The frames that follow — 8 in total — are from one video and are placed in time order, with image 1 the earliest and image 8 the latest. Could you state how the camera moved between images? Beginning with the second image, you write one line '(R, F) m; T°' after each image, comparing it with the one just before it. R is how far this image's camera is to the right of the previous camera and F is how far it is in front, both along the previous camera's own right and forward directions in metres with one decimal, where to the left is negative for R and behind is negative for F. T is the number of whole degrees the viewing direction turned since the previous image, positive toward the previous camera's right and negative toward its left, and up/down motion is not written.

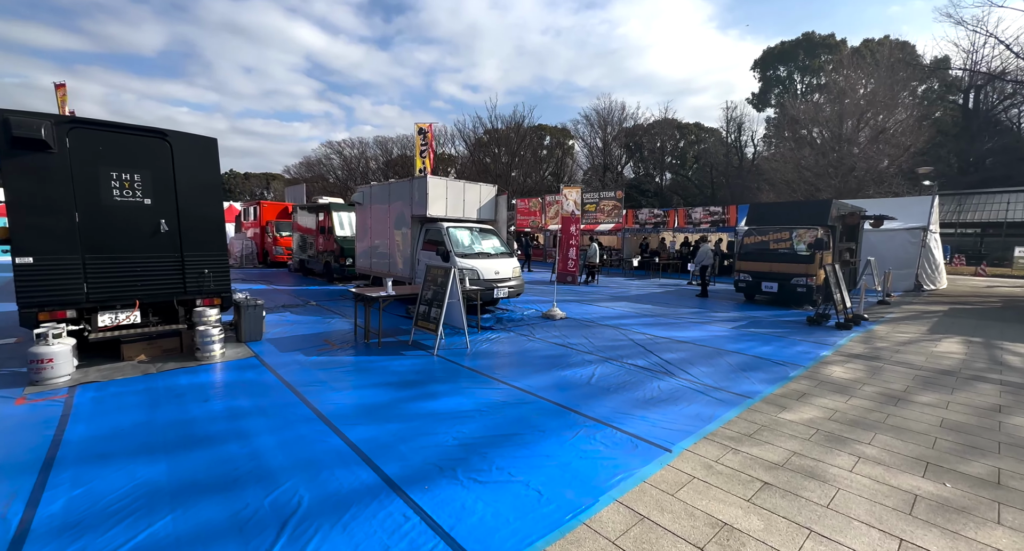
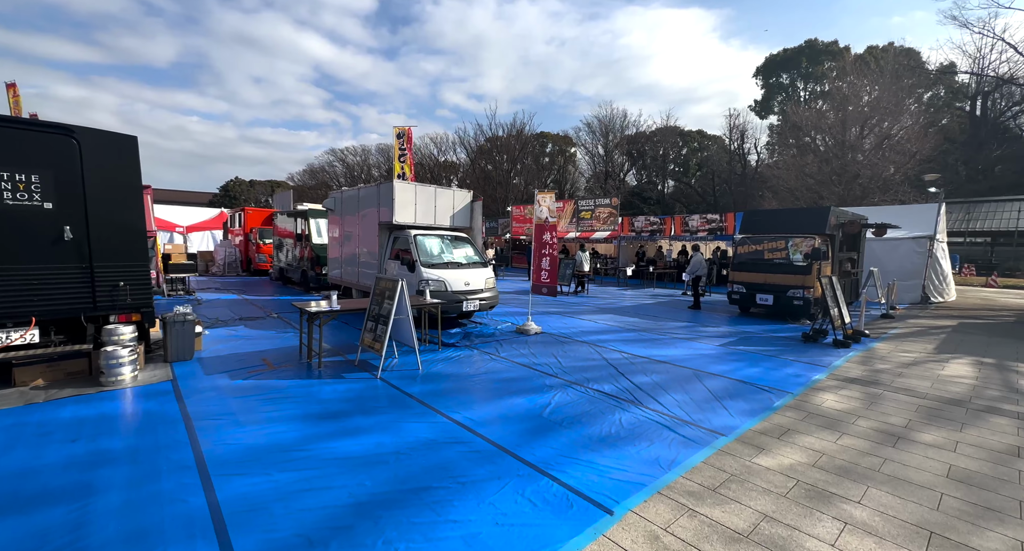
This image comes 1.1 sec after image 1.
(+0.6, +0.6) m; -1°
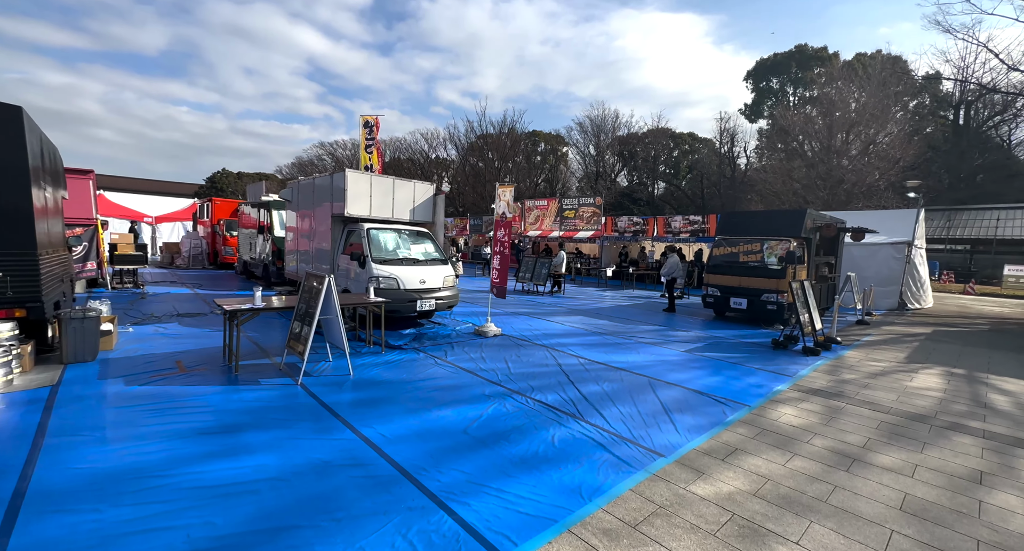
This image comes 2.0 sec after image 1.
(+0.6, +0.4) m; +1°
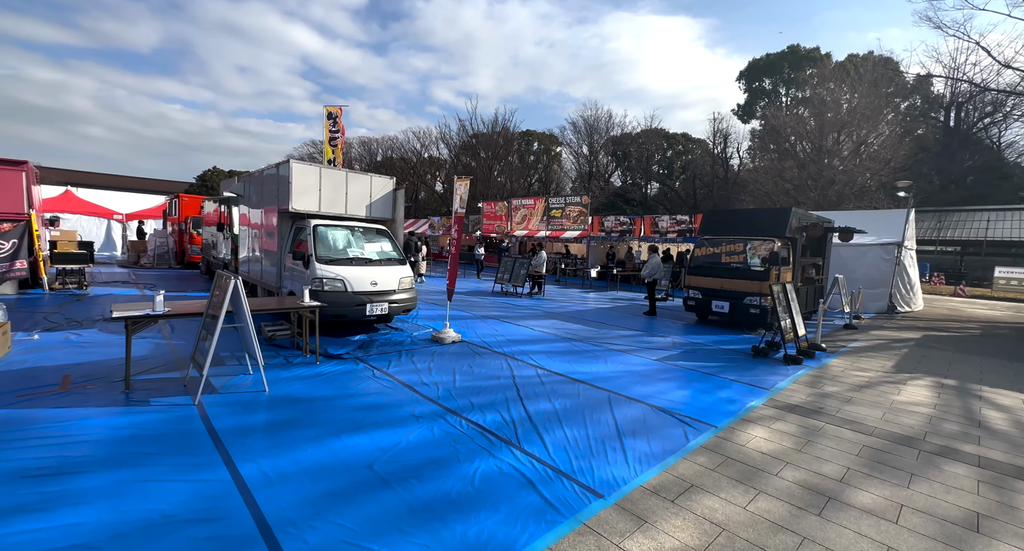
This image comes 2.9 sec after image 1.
(+0.6, +0.6) m; +1°
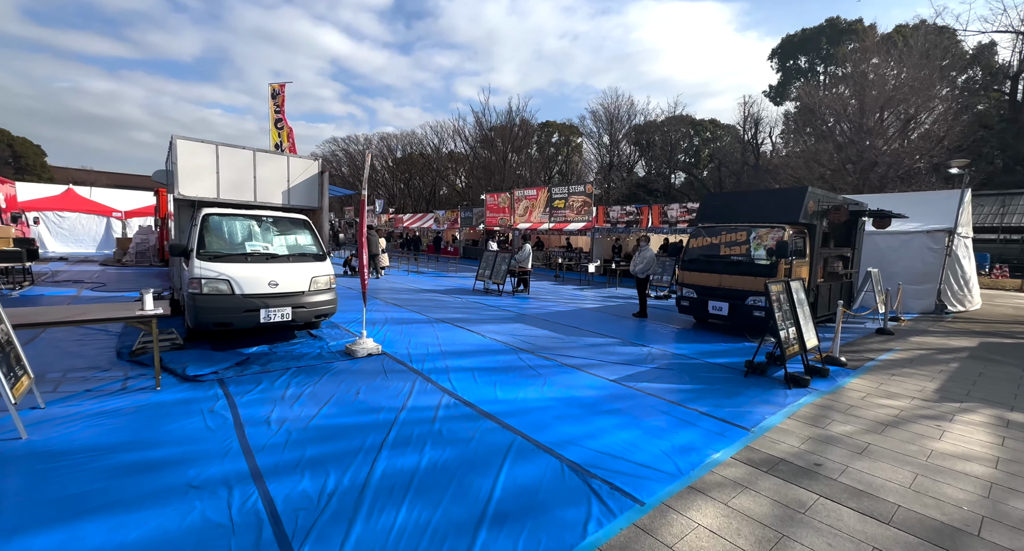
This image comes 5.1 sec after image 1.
(+1.4, +1.5) m; -4°
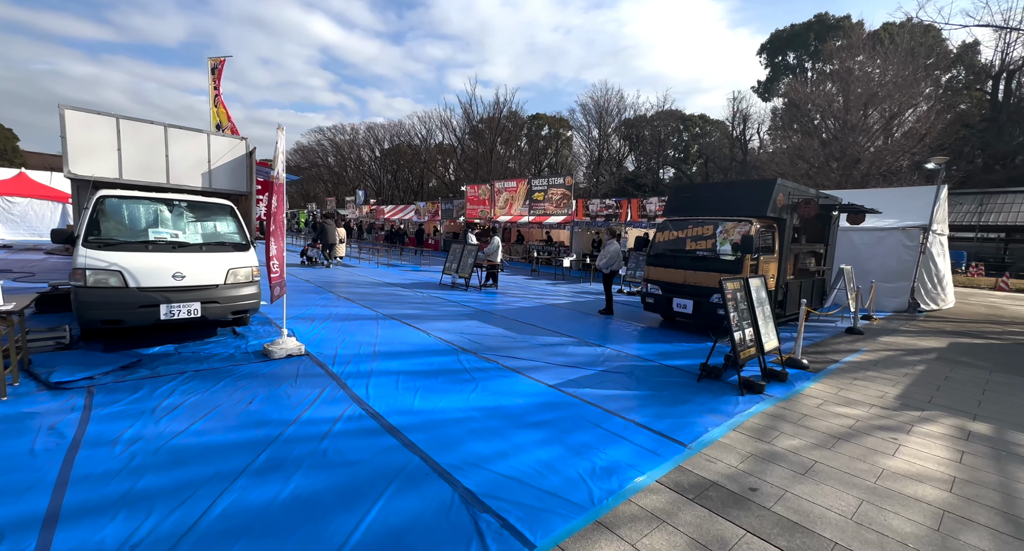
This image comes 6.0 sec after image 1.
(+0.7, +0.5) m; +1°
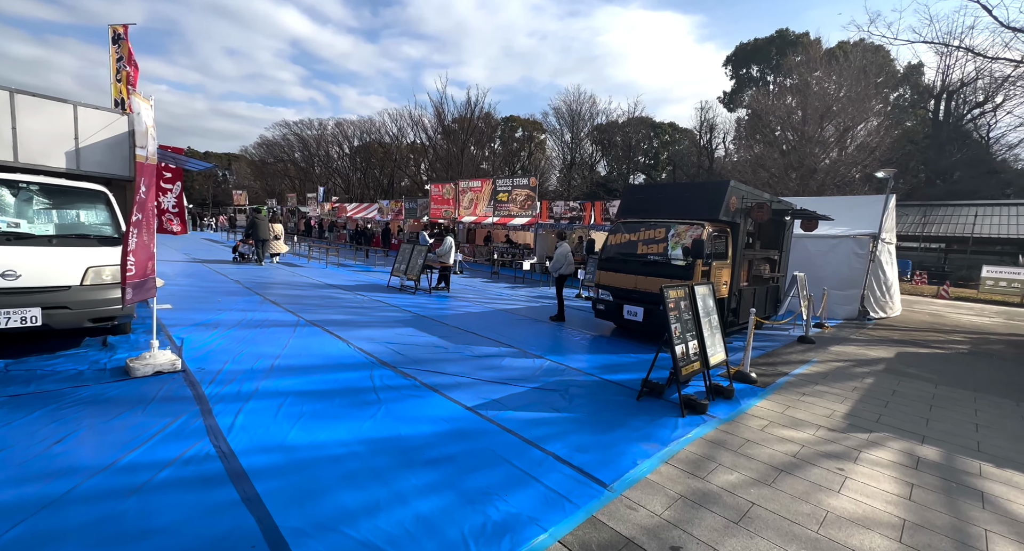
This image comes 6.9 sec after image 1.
(+0.6, +0.6) m; +4°
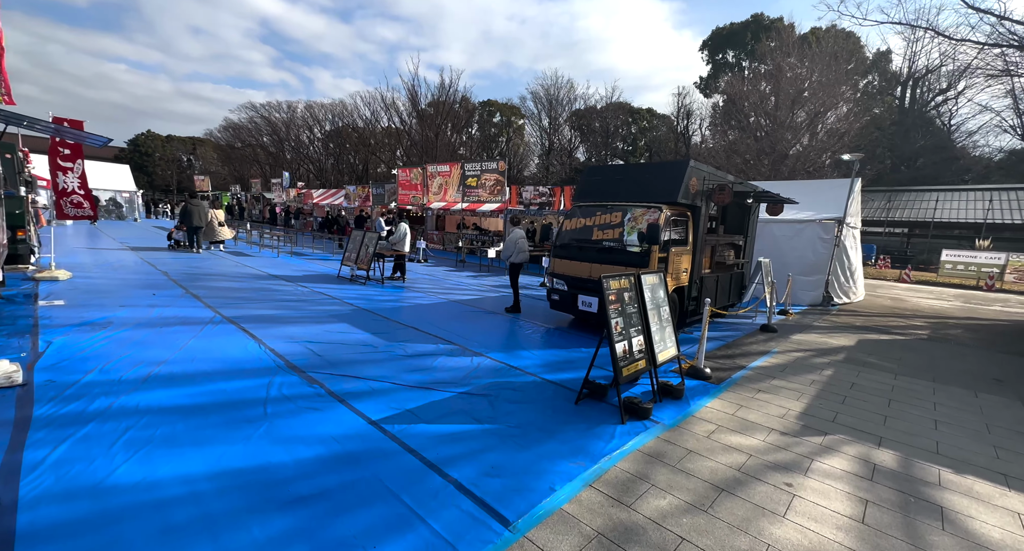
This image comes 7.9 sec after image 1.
(+0.6, +0.6) m; +3°
